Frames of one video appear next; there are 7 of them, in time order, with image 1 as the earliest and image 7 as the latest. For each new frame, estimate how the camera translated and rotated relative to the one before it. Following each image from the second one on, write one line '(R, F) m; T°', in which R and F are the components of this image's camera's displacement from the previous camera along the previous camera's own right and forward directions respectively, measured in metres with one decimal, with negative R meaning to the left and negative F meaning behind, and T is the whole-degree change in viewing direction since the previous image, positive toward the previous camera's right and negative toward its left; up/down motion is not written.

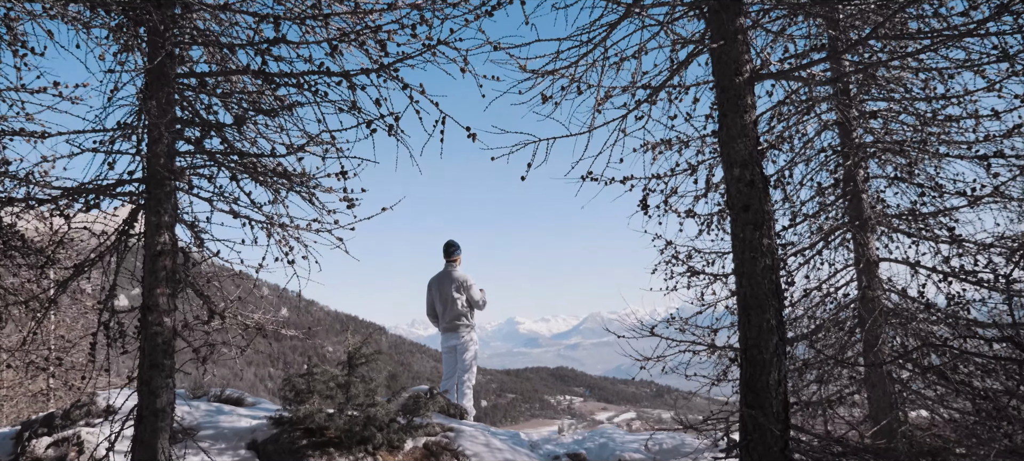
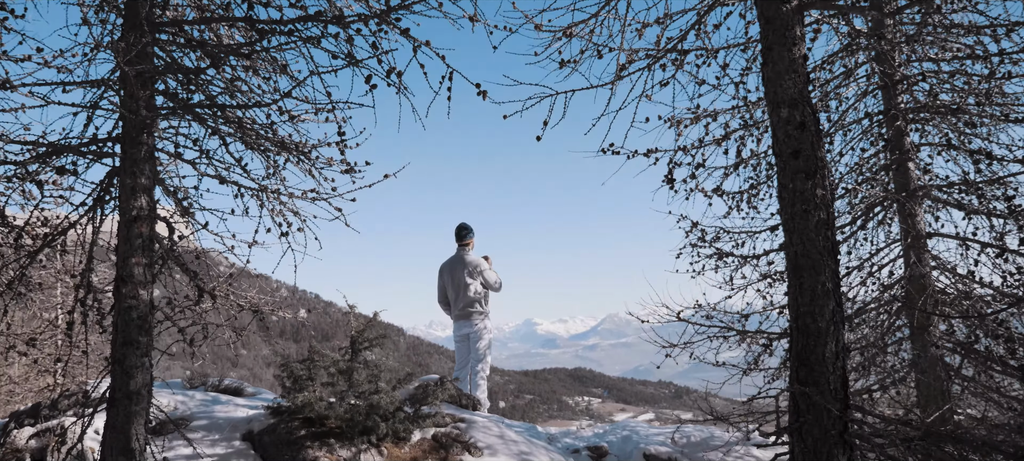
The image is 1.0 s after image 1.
(0.0, +0.5) m; -1°
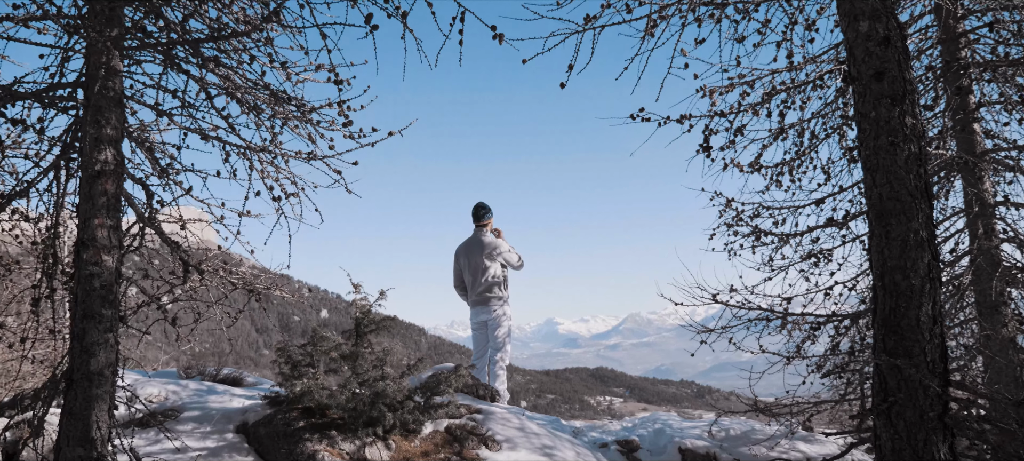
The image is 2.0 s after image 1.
(0.0, +0.6) m; -1°
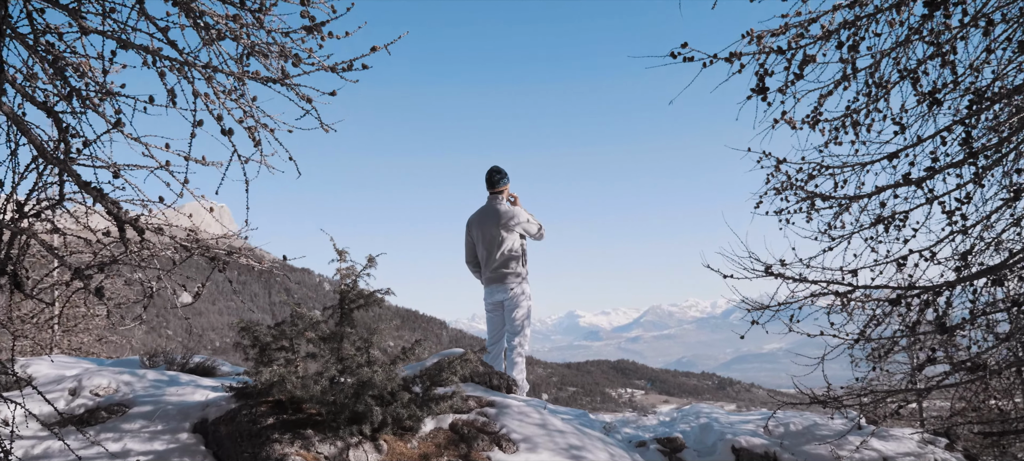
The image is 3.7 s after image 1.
(0.0, +1.0) m; -1°
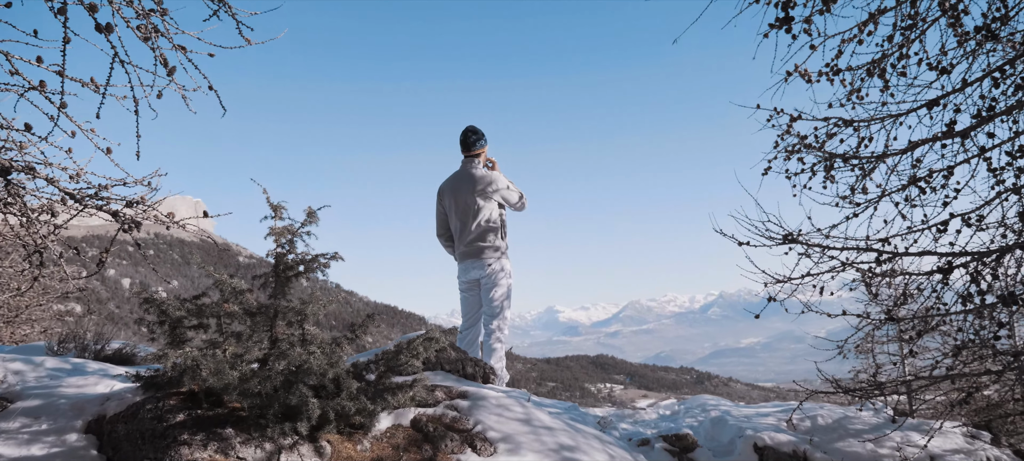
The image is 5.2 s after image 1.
(0.0, +0.9) m; +1°
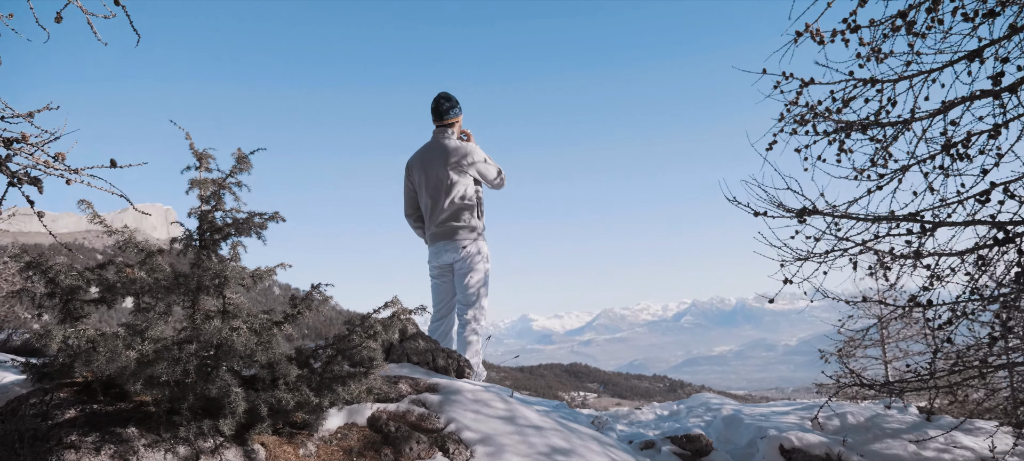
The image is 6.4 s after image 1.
(0.0, +0.7) m; +1°
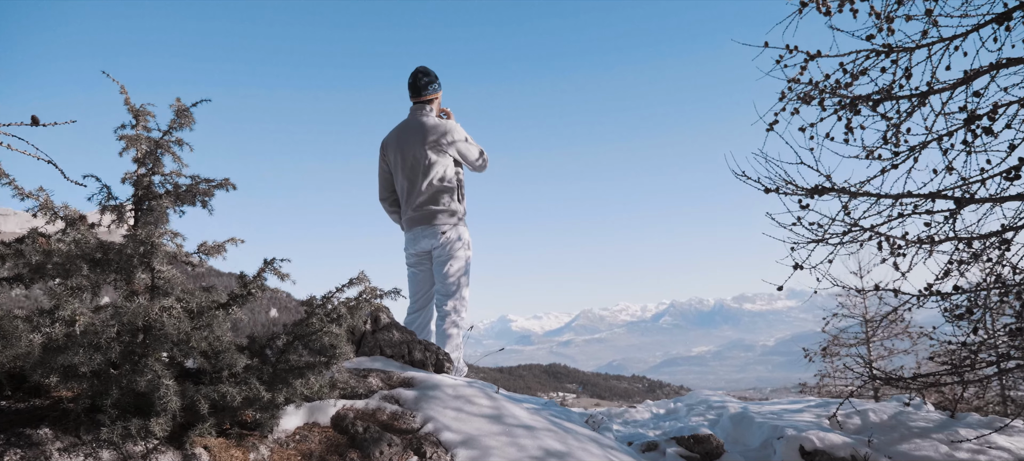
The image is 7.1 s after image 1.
(0.0, +0.4) m; +1°
